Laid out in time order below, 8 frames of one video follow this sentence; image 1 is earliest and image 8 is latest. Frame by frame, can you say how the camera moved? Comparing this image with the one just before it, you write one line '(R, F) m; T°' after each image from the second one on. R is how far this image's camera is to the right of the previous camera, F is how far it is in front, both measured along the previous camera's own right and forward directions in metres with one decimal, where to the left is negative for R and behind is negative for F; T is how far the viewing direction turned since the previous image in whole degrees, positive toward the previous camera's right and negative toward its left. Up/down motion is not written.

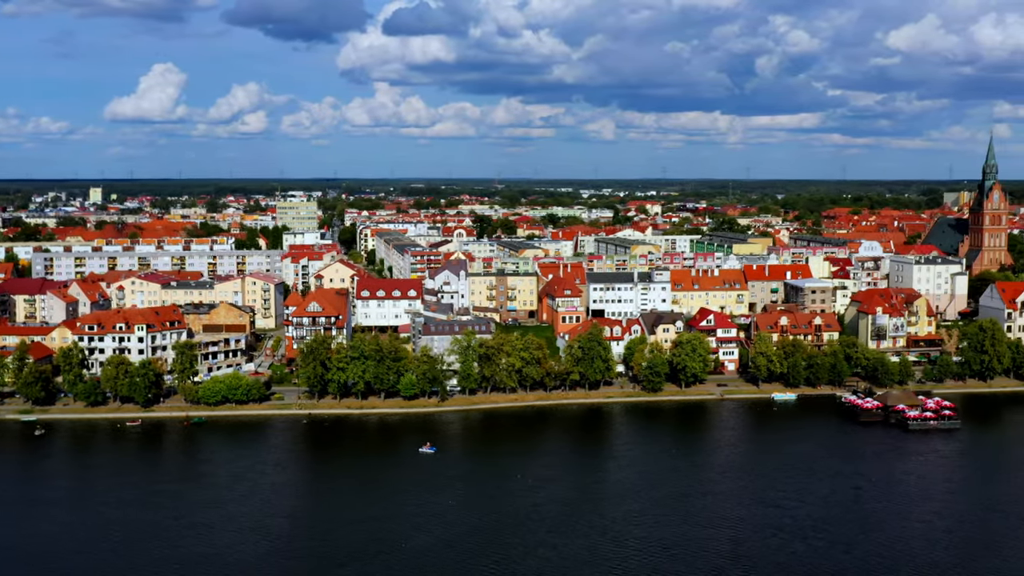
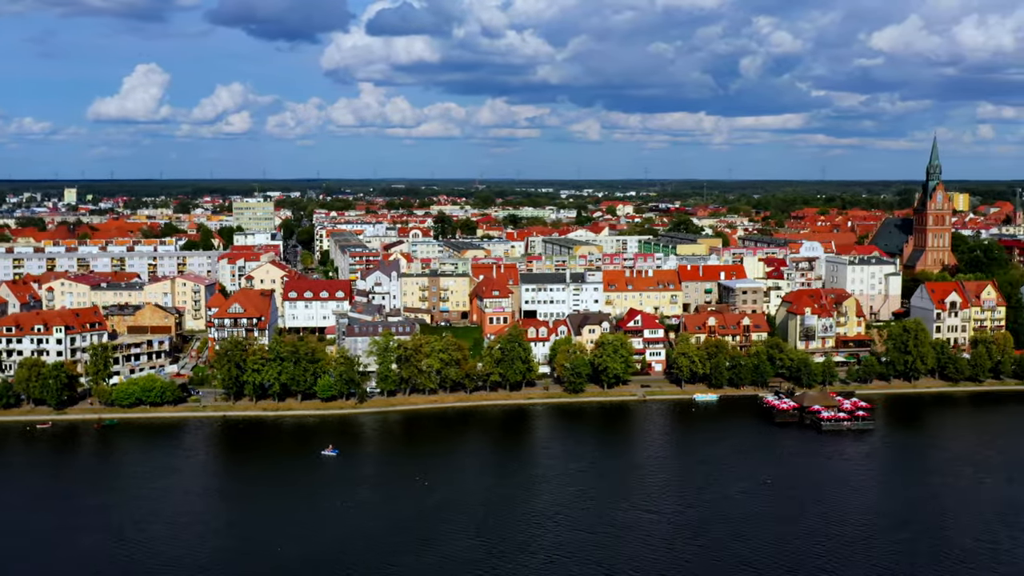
(+1.1, +0.1) m; +1°
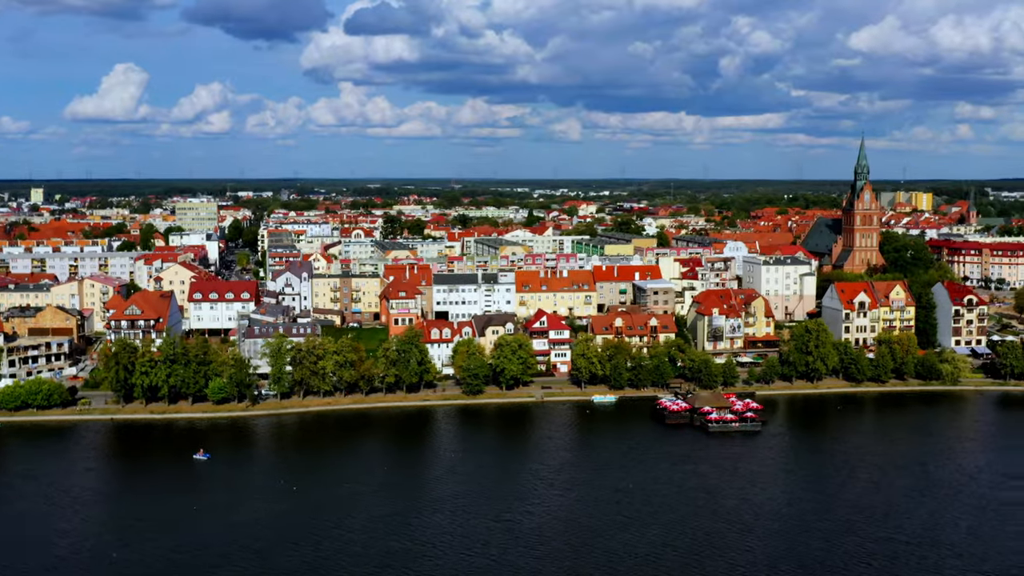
(+1.5, +0.1) m; +1°
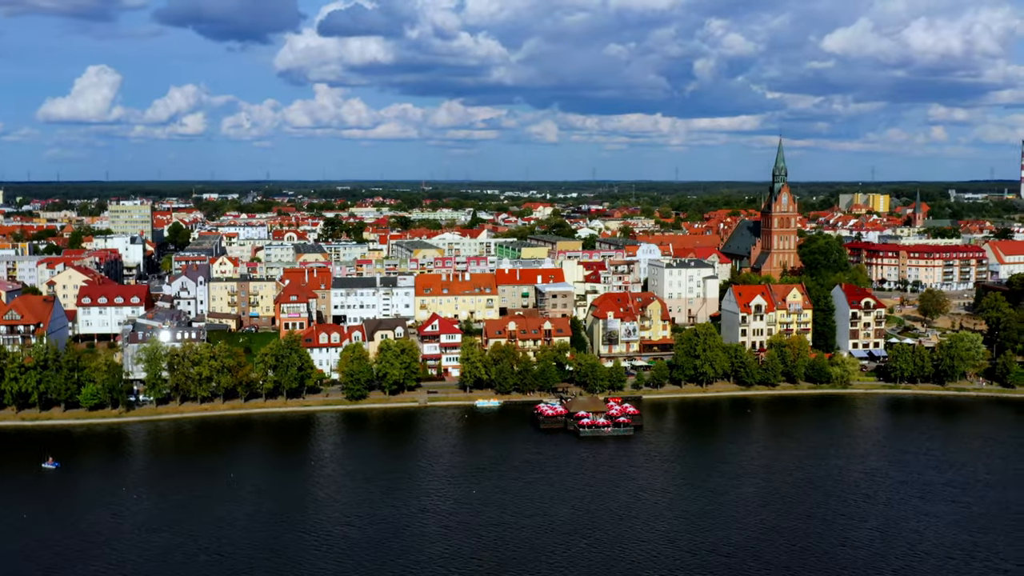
(+1.6, +0.2) m; +1°
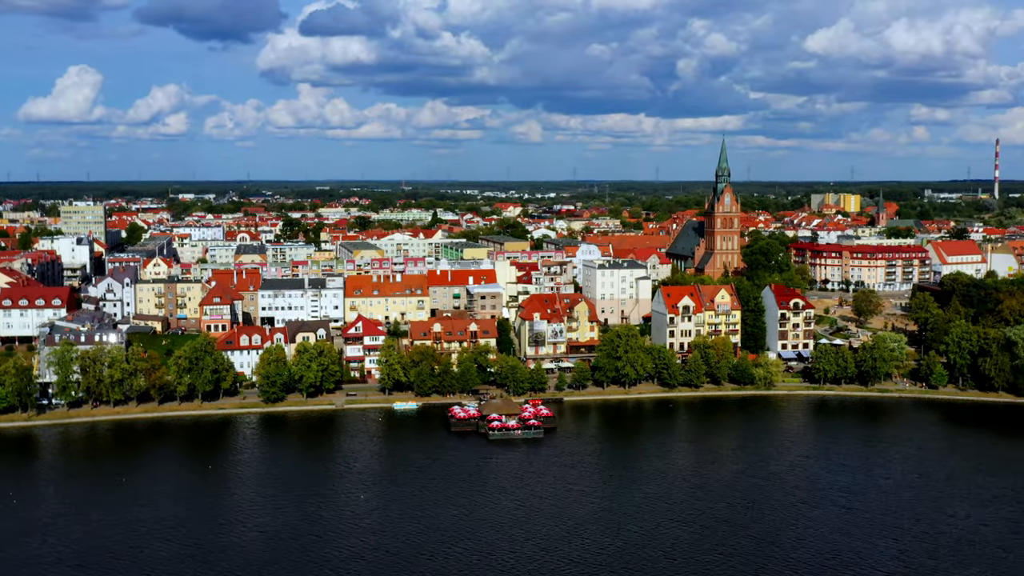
(+1.1, +0.1) m; +1°
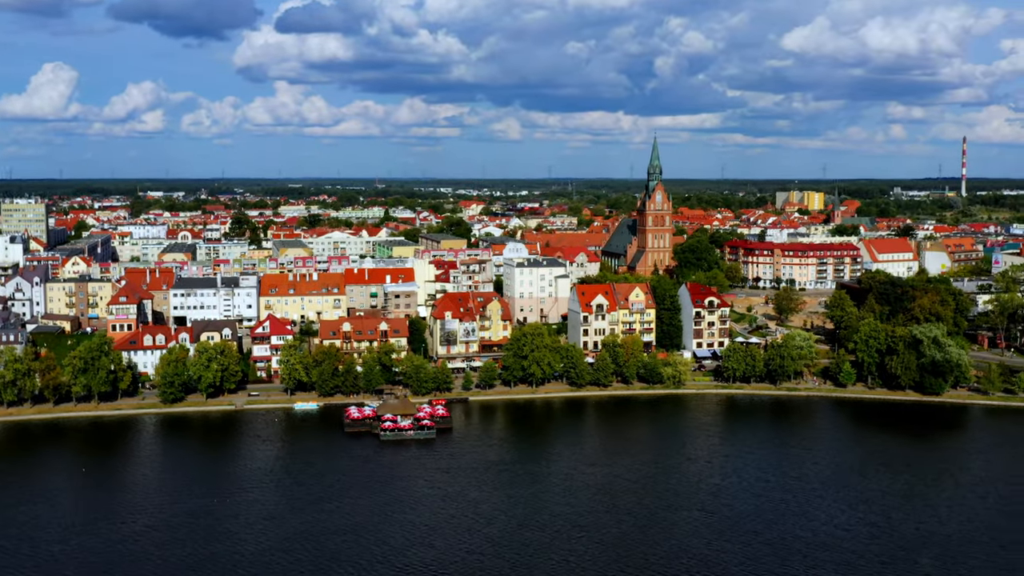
(+1.3, +0.2) m; +1°
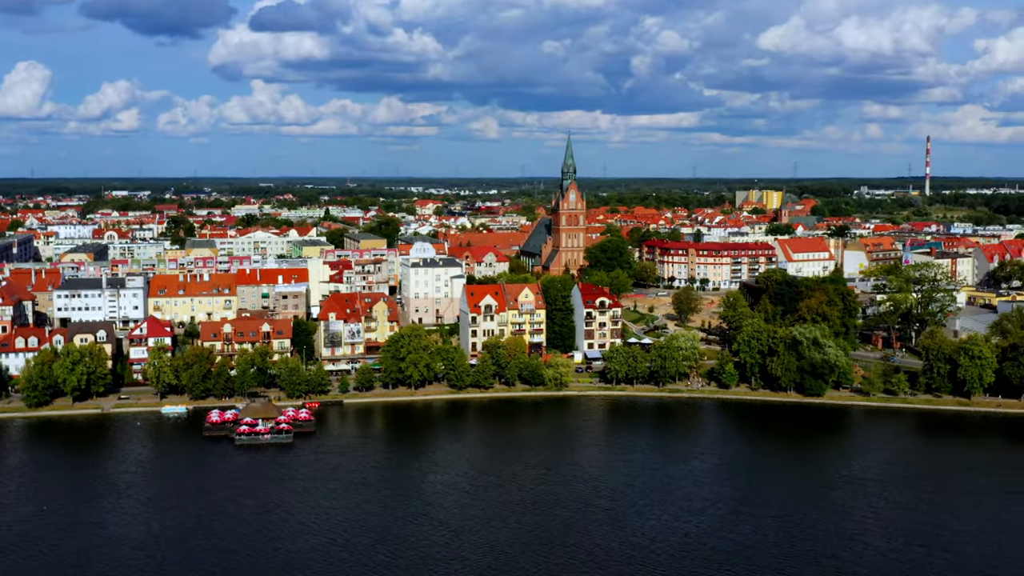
(+1.8, +0.3) m; +1°
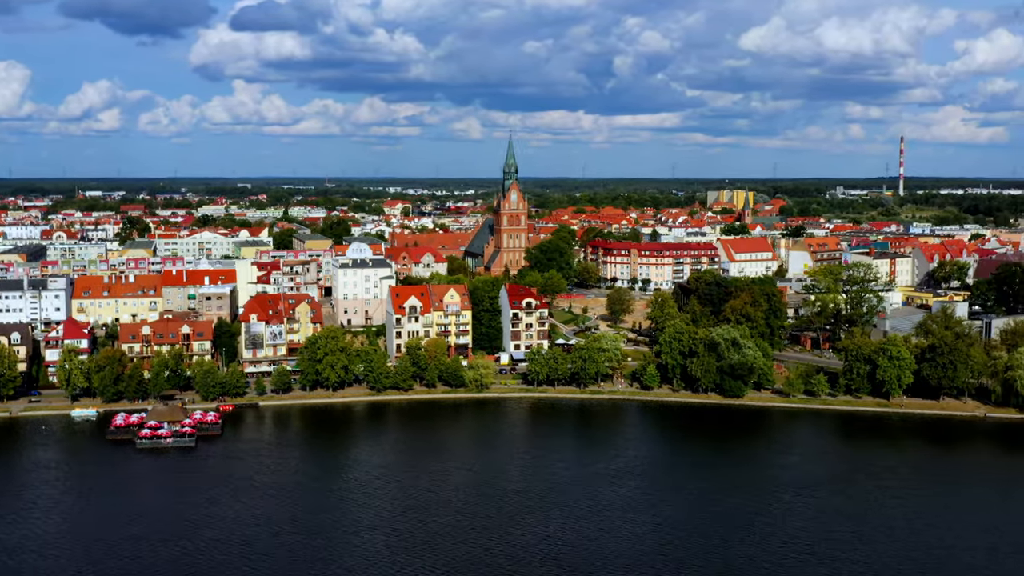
(+1.1, +0.2) m; +1°
